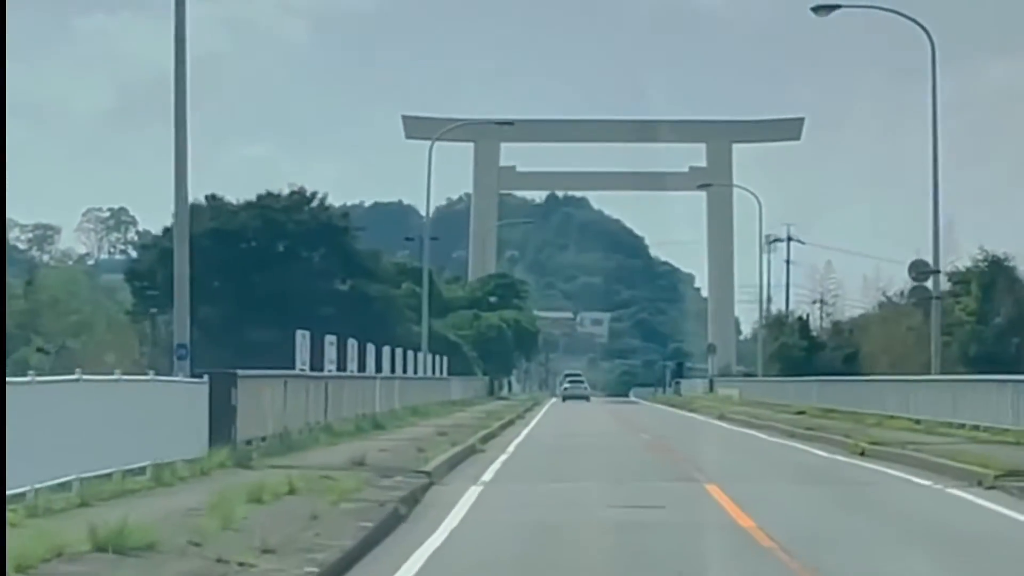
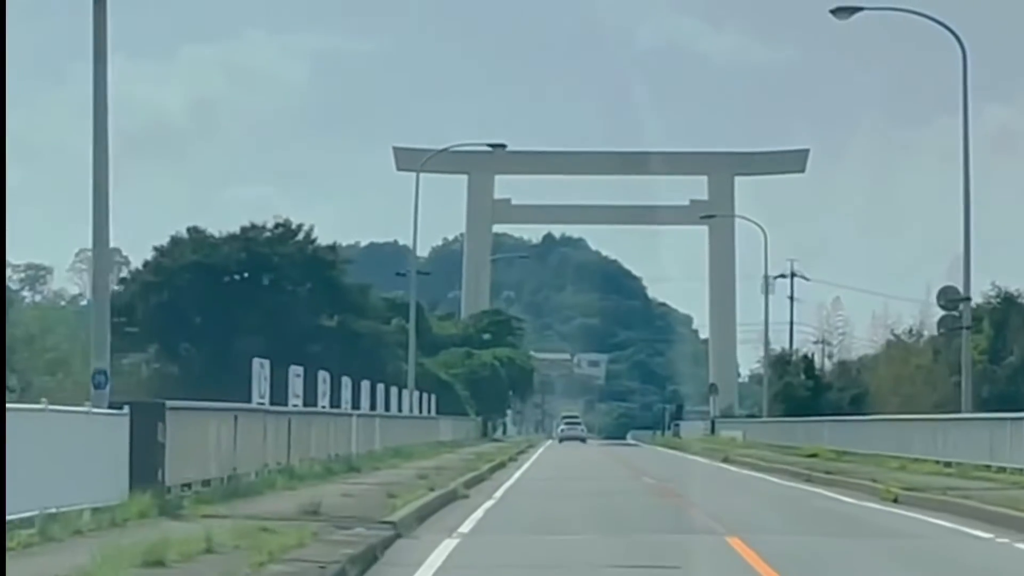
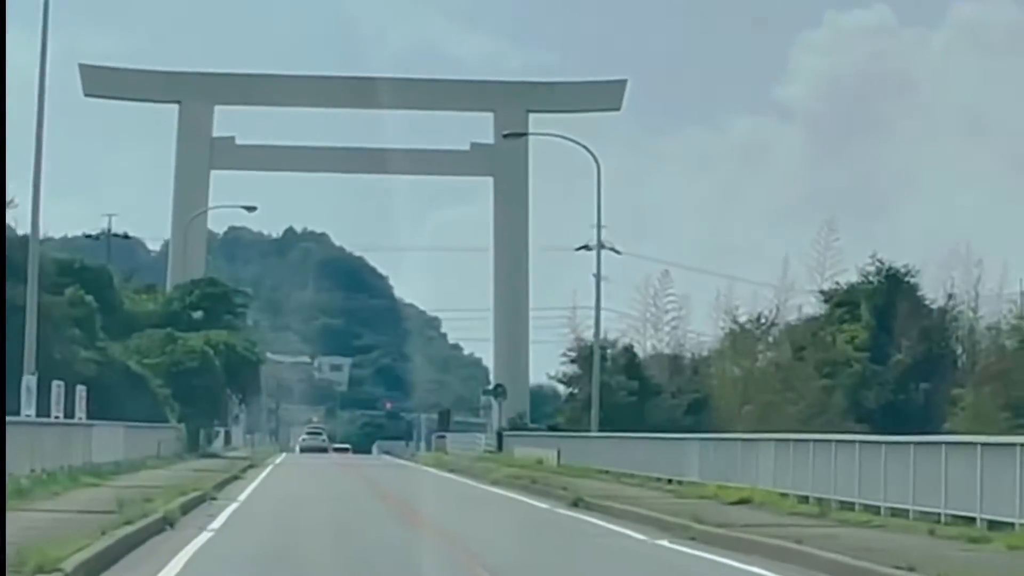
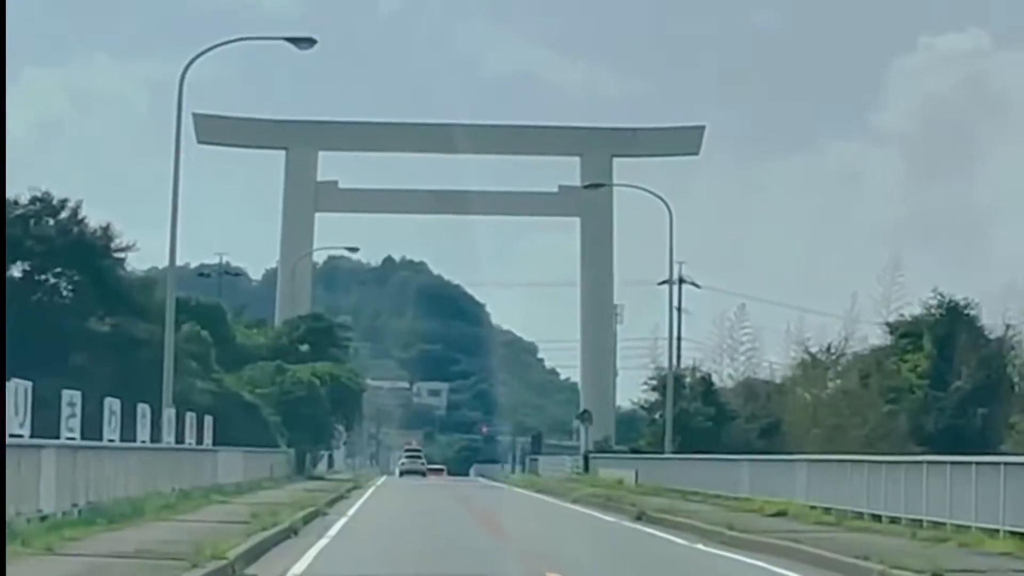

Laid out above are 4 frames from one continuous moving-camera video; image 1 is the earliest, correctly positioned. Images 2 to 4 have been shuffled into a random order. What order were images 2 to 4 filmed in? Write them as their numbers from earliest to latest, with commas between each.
2, 4, 3
